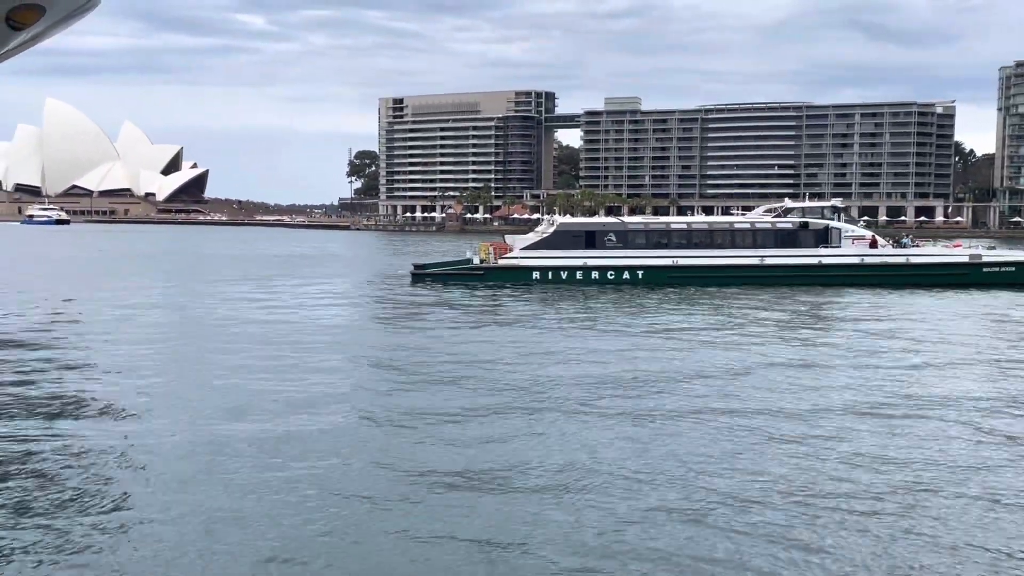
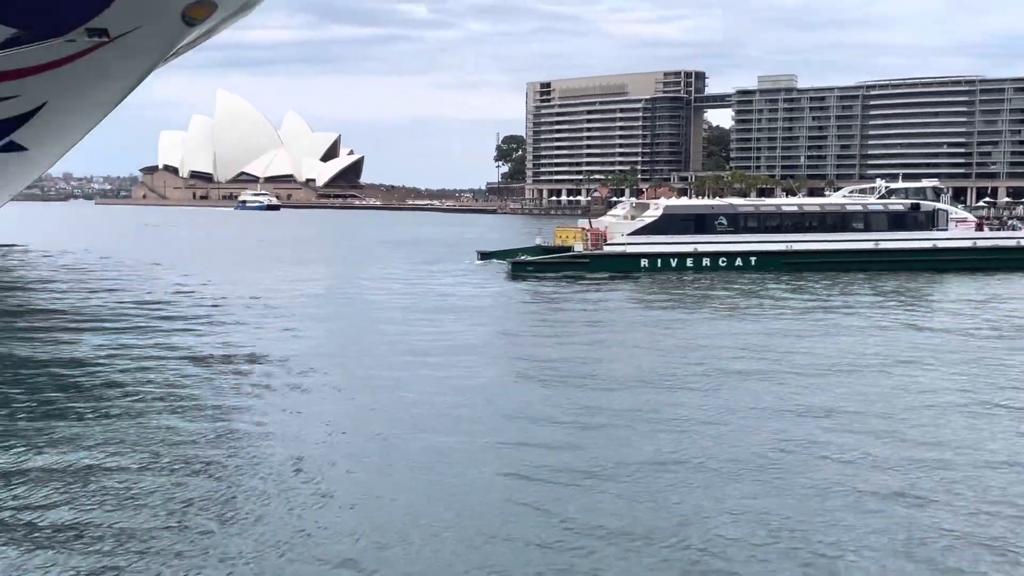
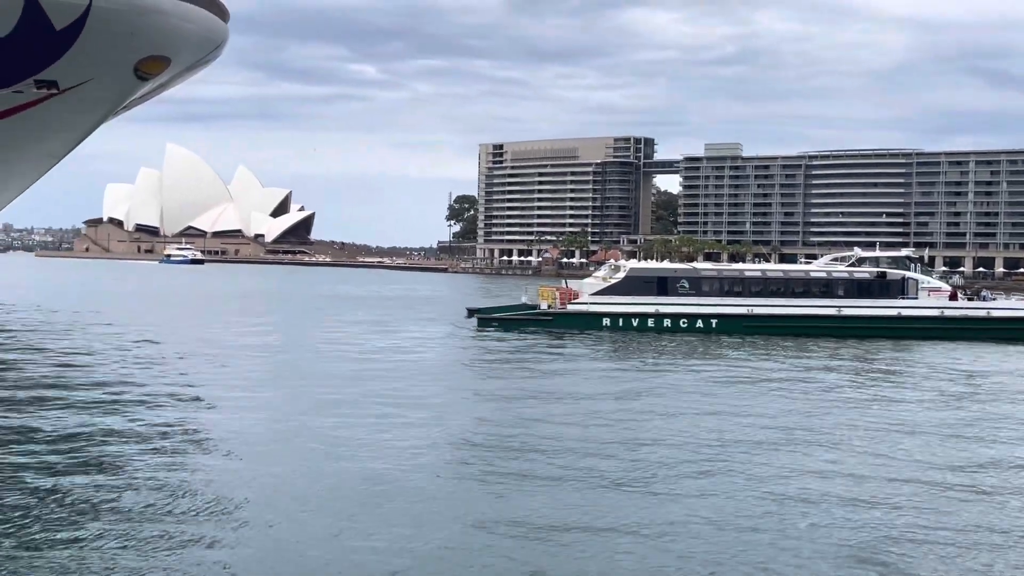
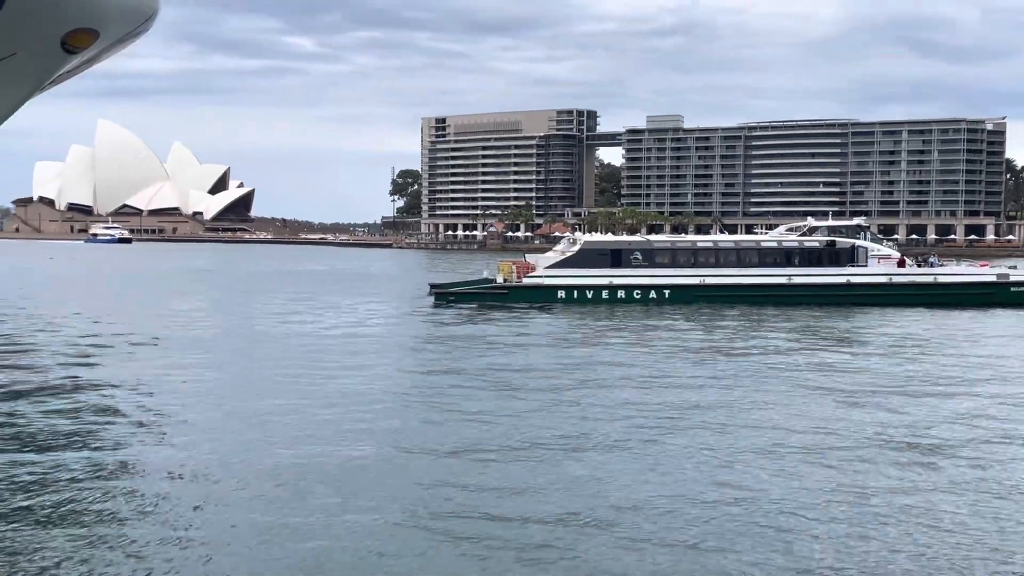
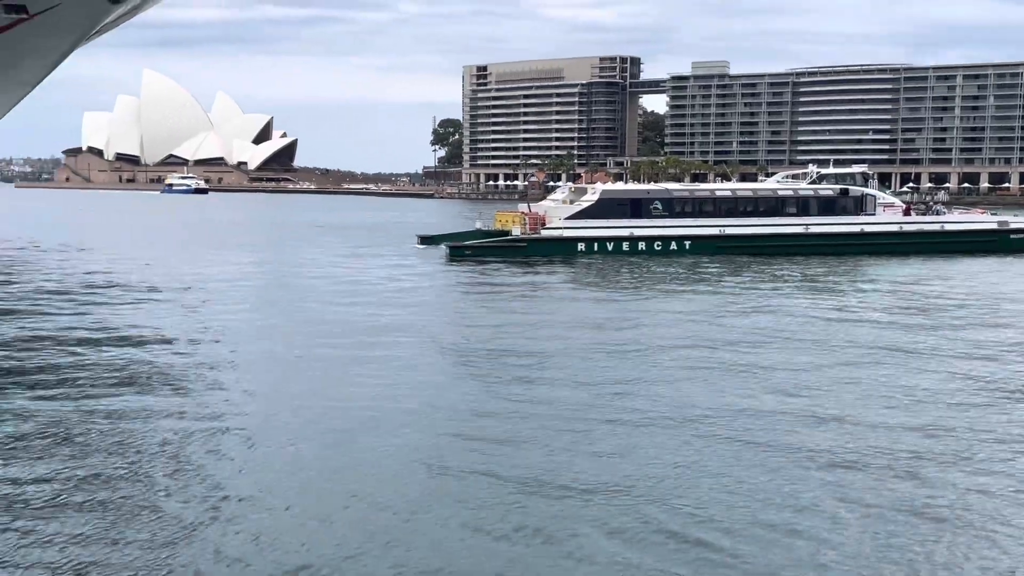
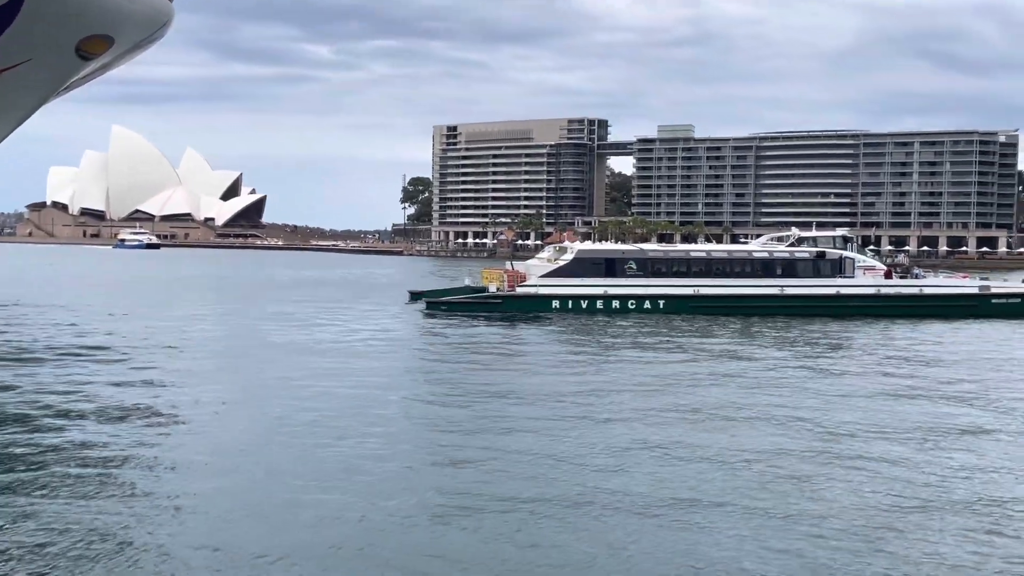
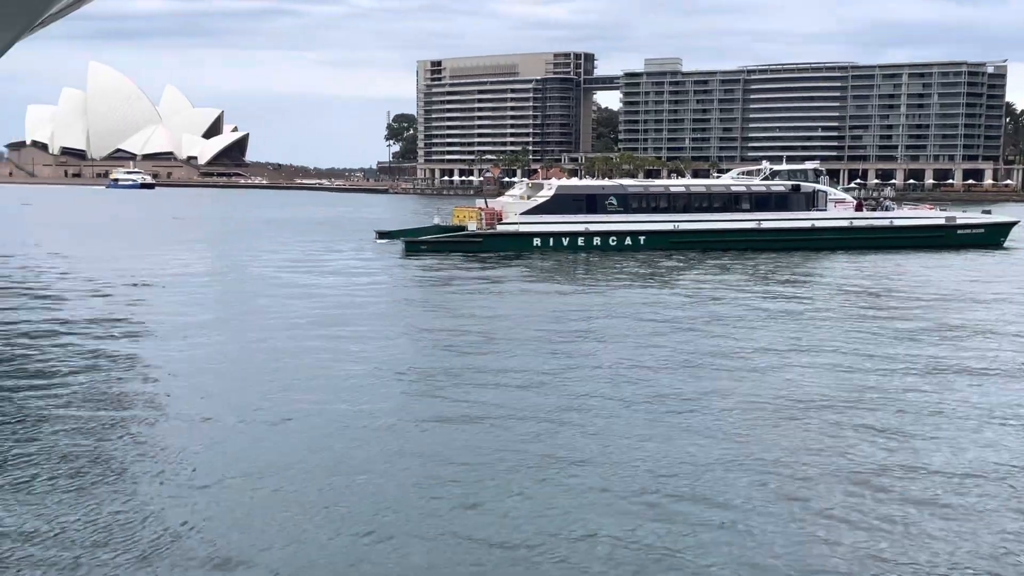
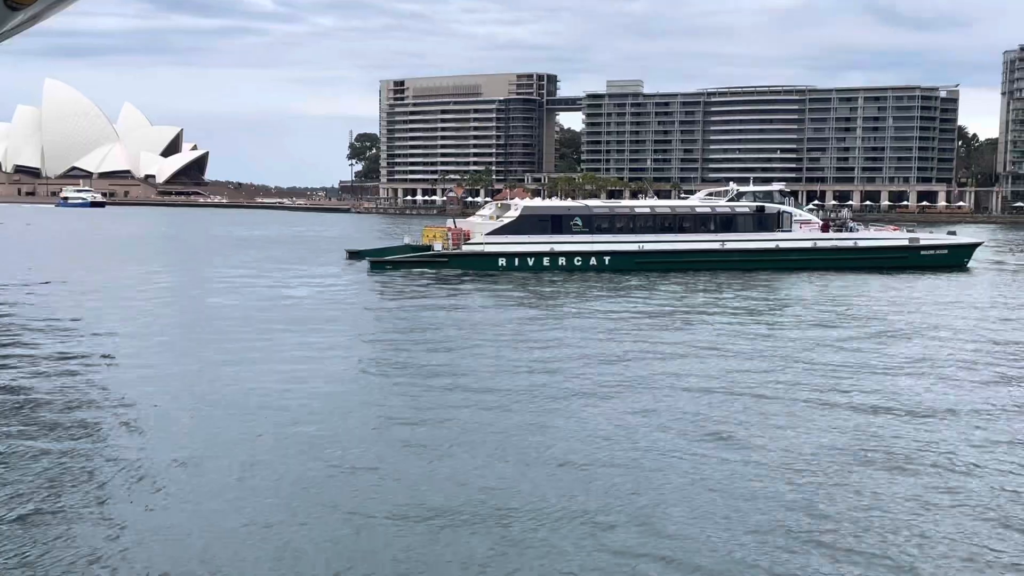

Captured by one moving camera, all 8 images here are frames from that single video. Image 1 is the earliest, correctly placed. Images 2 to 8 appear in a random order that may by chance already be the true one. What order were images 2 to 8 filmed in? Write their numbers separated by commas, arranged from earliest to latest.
4, 3, 6, 8, 7, 5, 2
